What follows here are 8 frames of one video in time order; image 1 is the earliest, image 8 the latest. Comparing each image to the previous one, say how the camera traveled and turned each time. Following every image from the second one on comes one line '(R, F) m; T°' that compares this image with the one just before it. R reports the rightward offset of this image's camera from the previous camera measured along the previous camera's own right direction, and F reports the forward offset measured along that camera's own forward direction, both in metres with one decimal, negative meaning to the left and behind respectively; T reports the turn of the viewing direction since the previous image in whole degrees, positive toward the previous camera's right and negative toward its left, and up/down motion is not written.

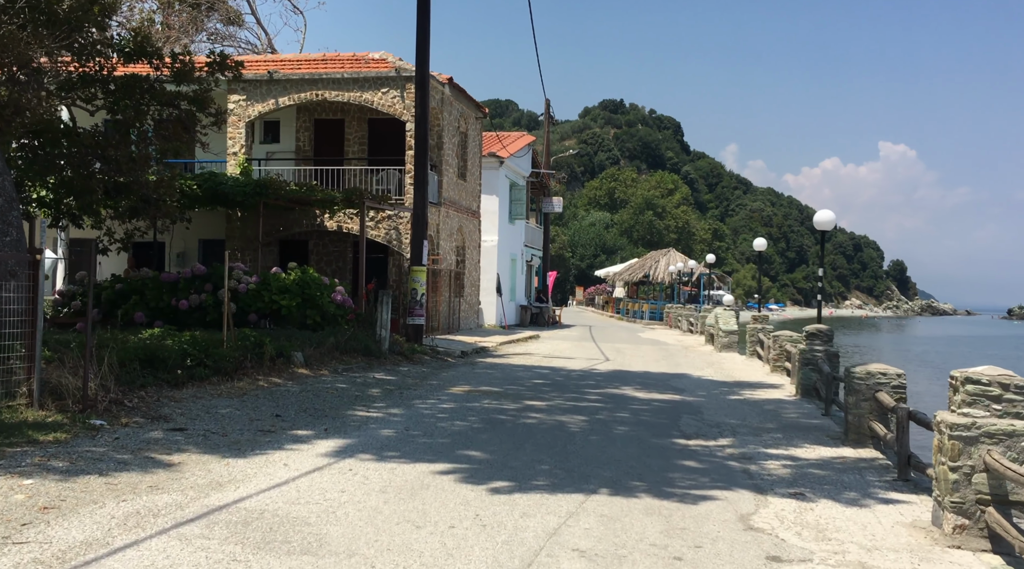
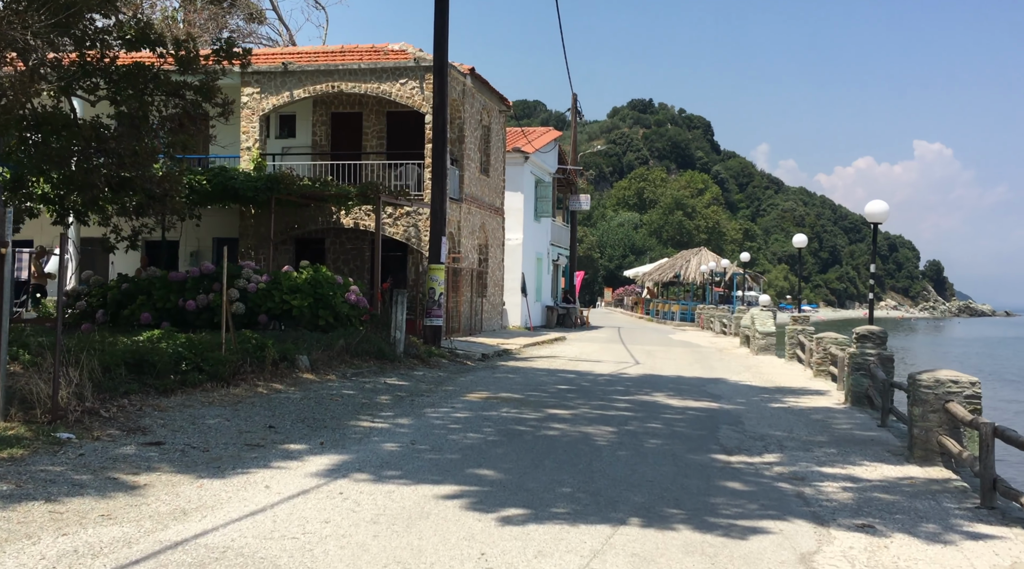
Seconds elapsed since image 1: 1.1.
(+0.1, +1.1) m; -2°
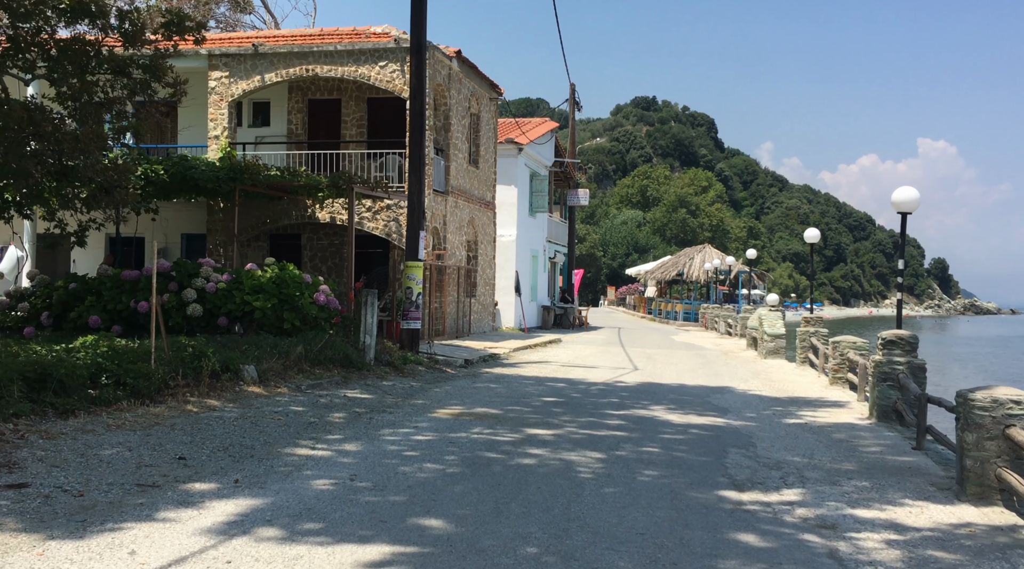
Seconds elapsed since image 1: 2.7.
(+0.3, +1.7) m; 0°
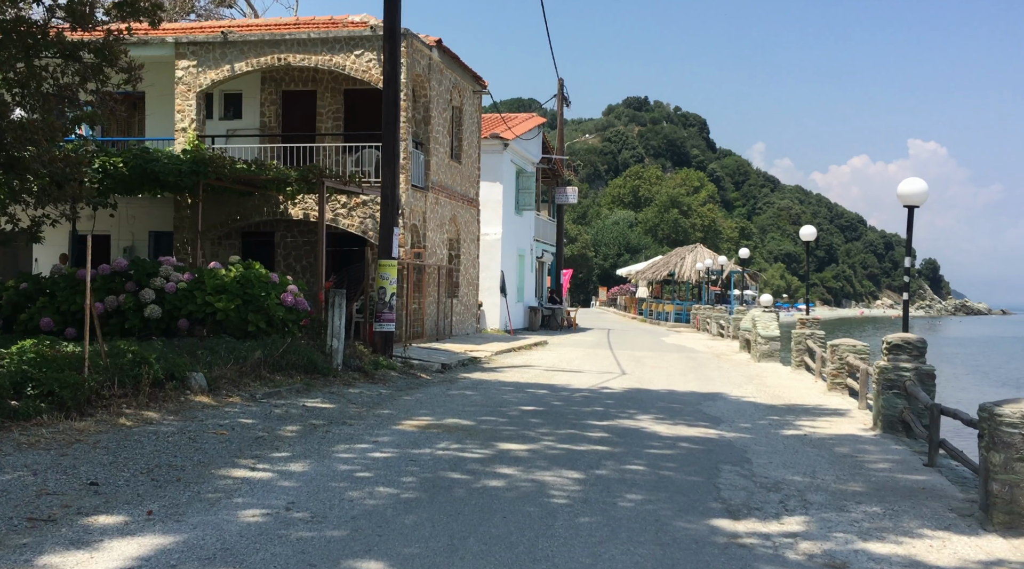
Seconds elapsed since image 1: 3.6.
(+0.2, +1.0) m; 0°
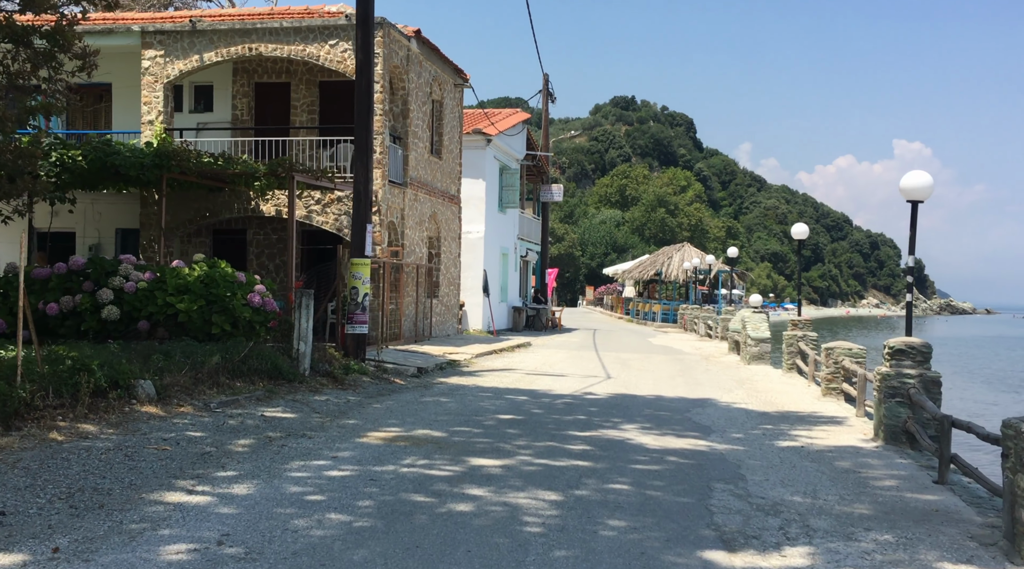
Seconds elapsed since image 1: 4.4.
(+0.1, +0.8) m; +1°
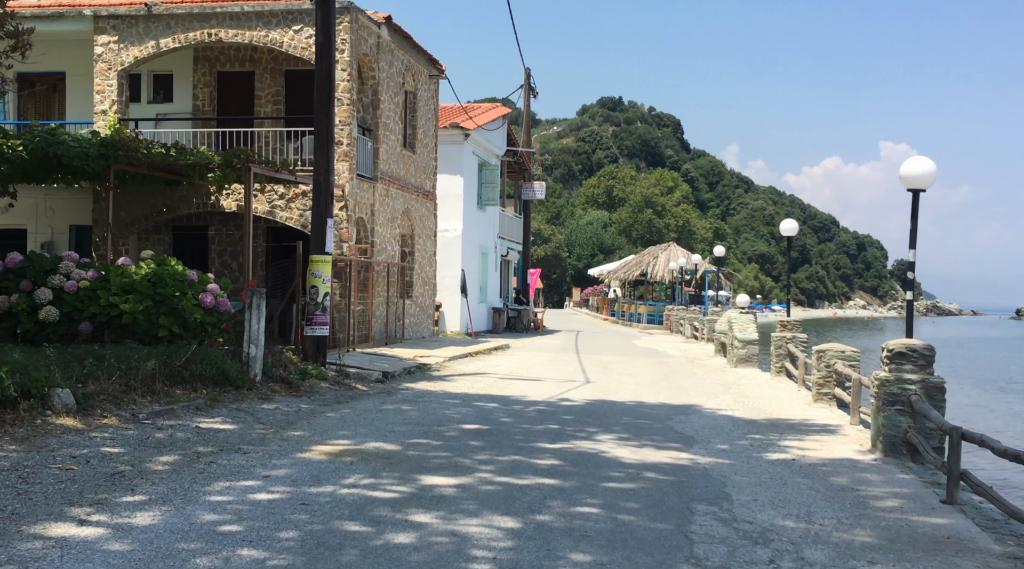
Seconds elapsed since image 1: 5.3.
(+0.2, +1.0) m; +1°
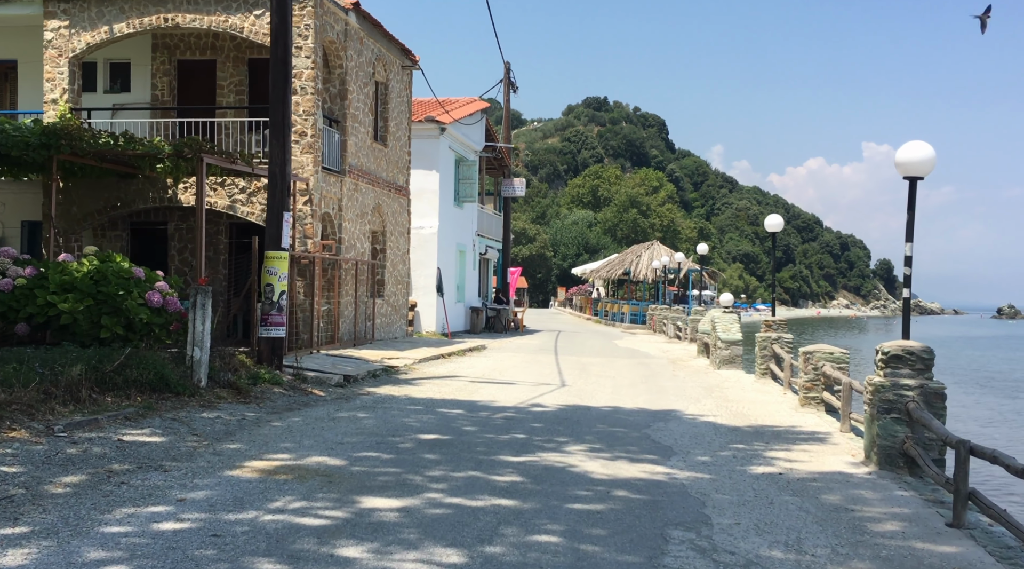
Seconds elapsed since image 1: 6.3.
(+0.2, +0.9) m; +1°
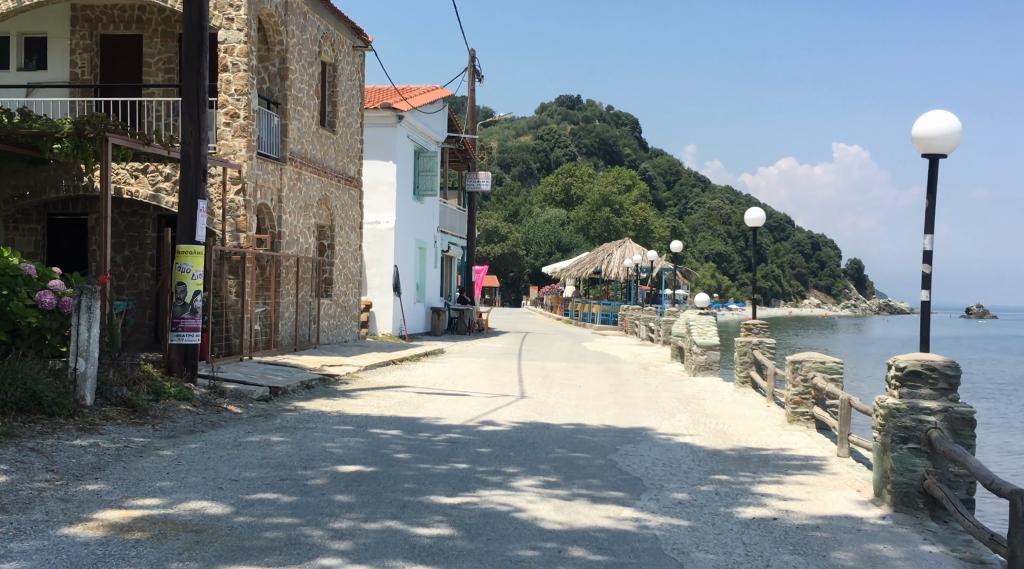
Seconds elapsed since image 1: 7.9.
(+0.3, +1.7) m; +1°
